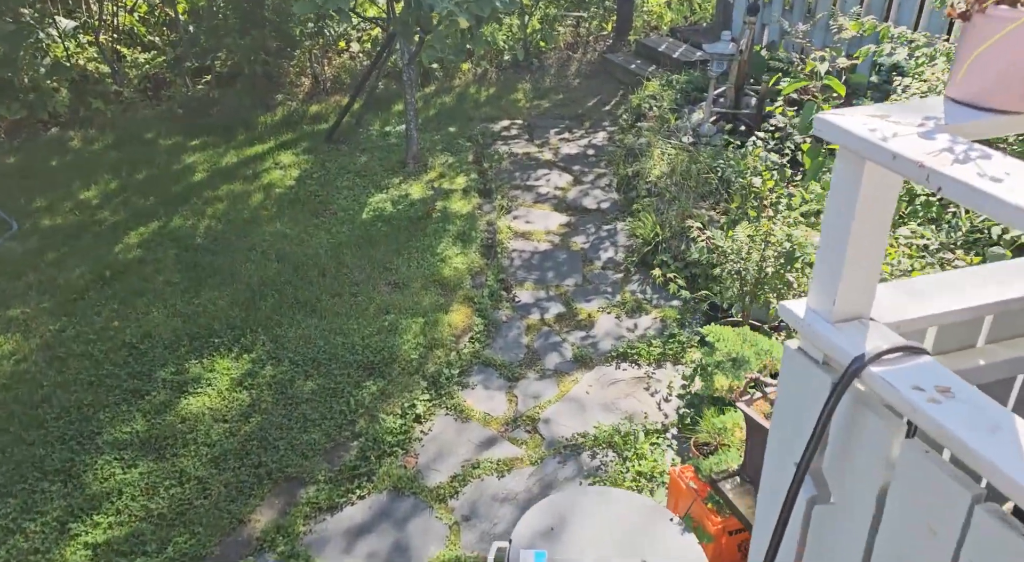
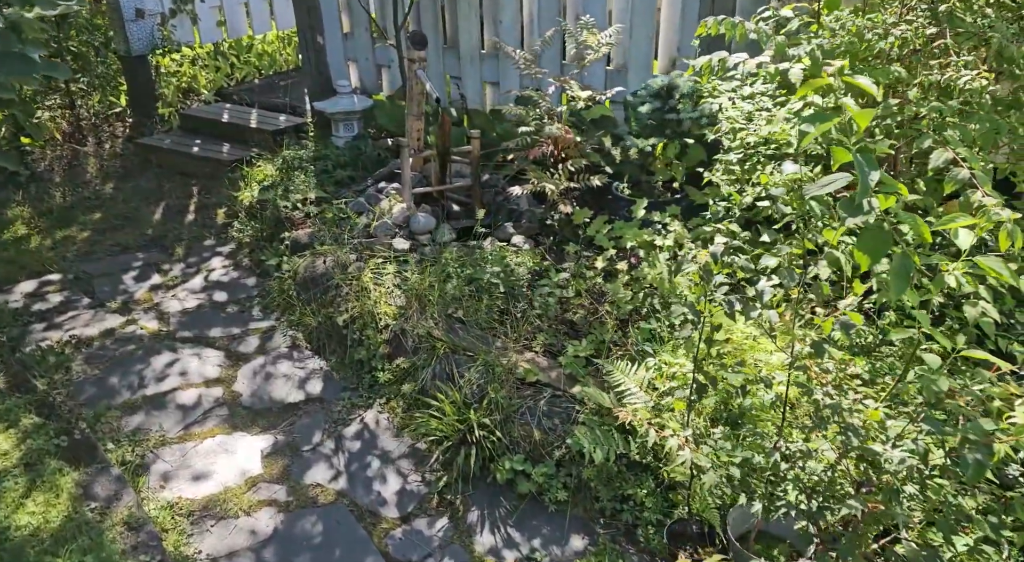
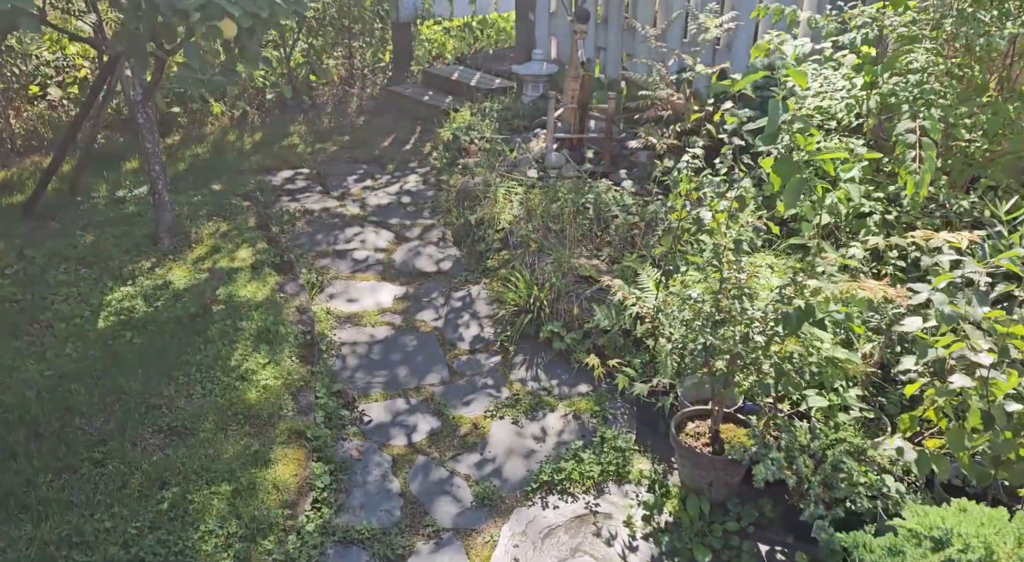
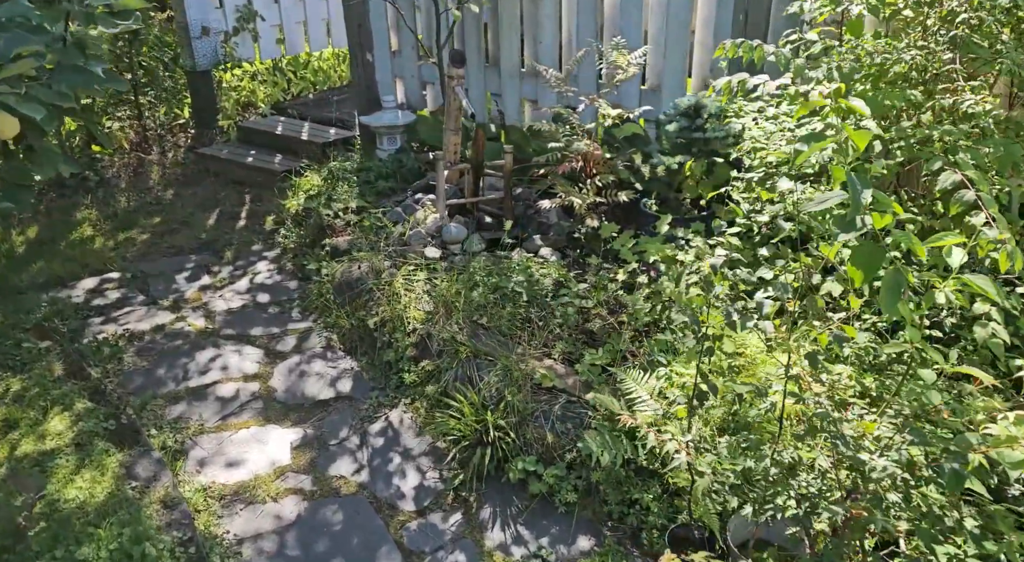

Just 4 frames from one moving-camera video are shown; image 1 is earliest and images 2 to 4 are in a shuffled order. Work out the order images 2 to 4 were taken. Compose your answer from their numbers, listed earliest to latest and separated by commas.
3, 4, 2
